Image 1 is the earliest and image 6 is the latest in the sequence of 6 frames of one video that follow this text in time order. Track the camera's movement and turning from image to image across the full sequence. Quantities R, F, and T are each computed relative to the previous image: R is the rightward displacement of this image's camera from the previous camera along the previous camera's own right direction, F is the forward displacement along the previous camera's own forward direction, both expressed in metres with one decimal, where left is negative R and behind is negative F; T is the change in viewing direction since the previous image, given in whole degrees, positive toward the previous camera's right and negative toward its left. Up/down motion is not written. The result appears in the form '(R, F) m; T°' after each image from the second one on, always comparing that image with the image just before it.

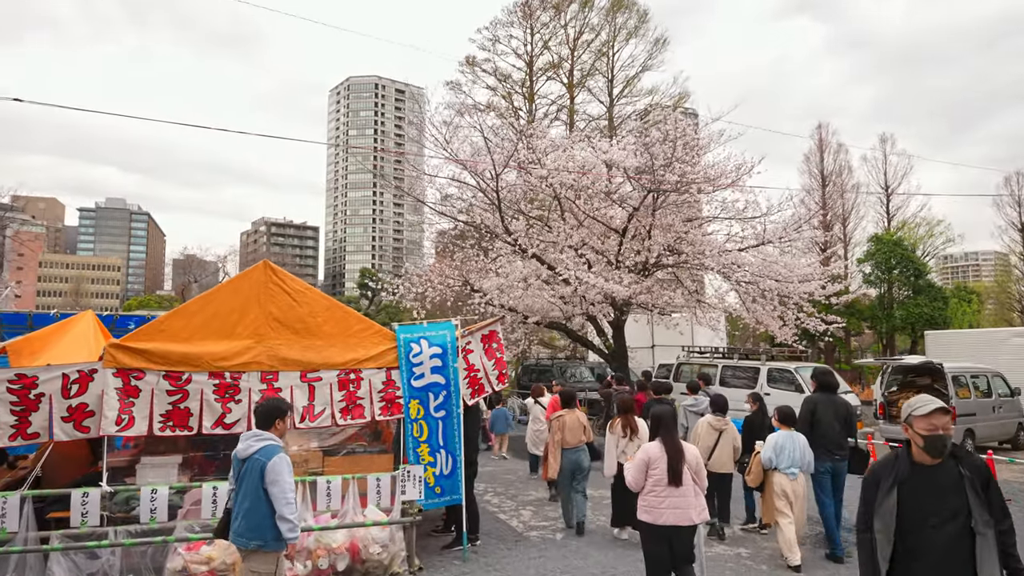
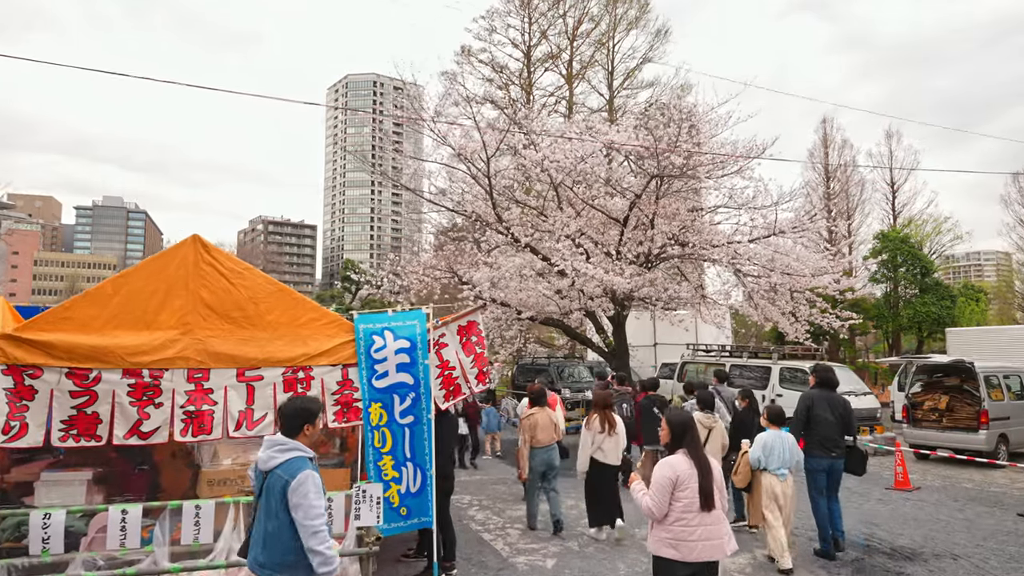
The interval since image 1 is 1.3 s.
(+0.1, +1.0) m; 0°
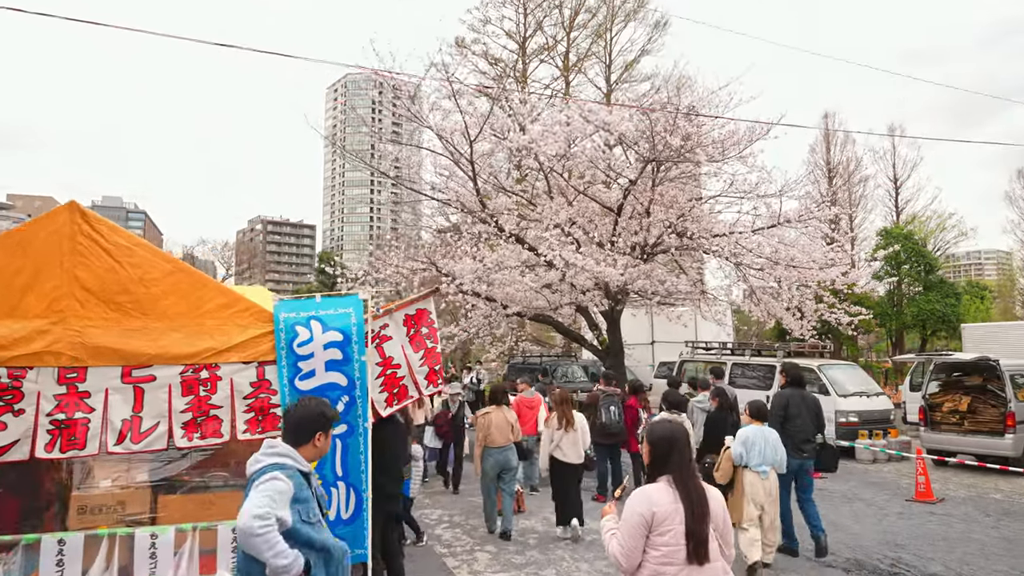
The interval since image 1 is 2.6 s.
(+0.3, +0.9) m; 0°
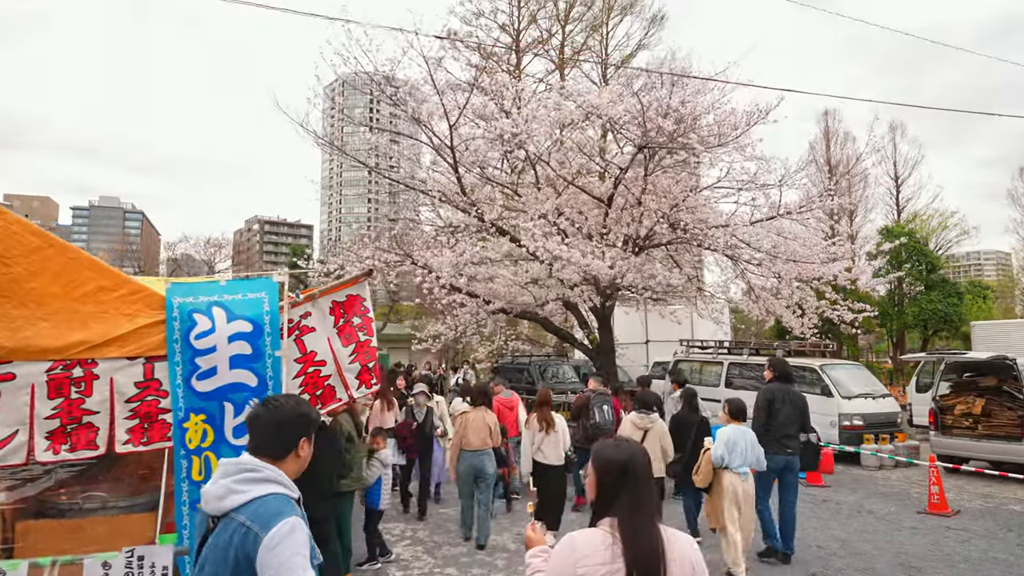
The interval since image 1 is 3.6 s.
(+0.3, +0.7) m; 0°
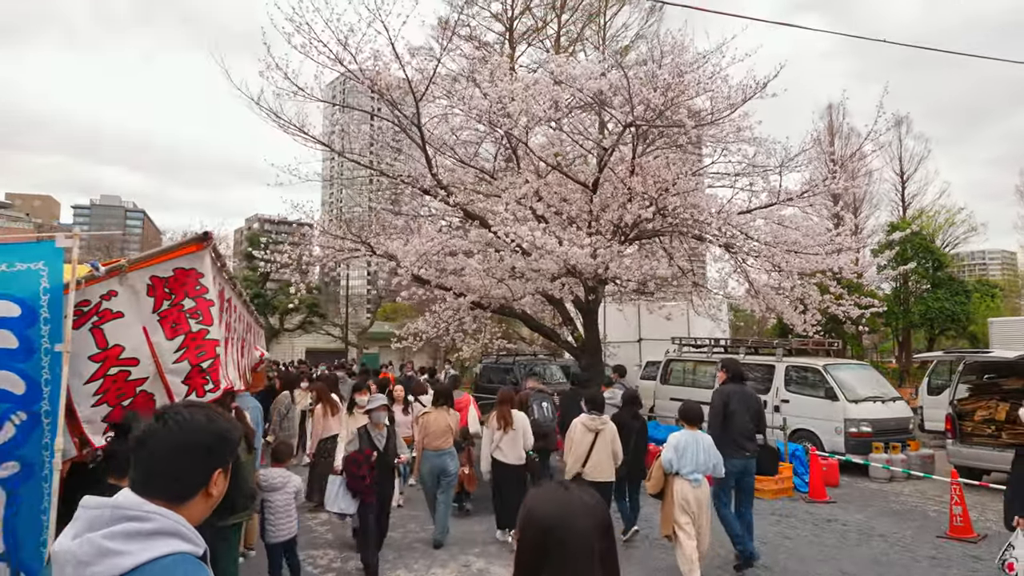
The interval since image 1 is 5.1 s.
(+0.5, +1.0) m; 0°
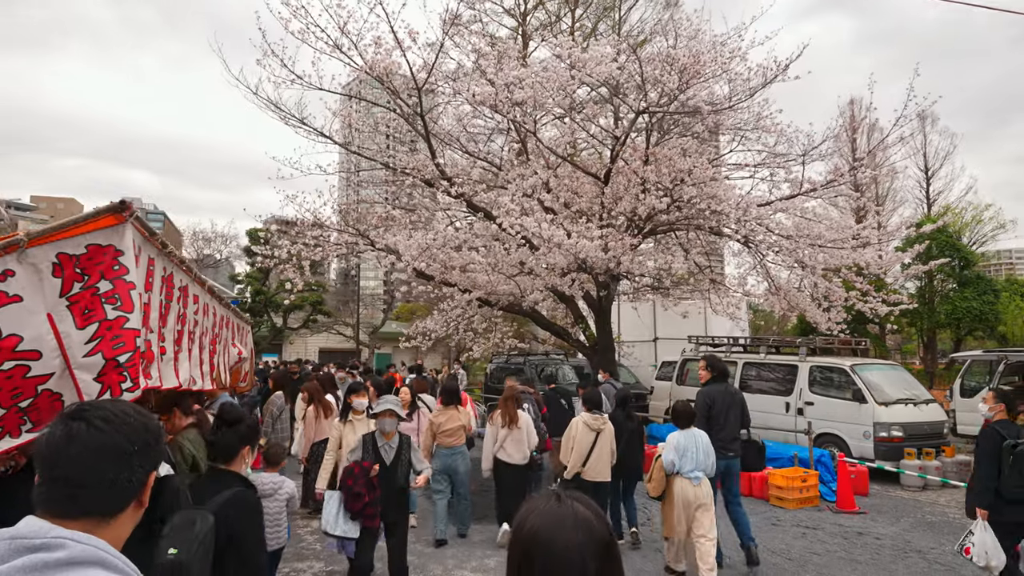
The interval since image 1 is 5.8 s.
(+0.1, +0.5) m; -1°
